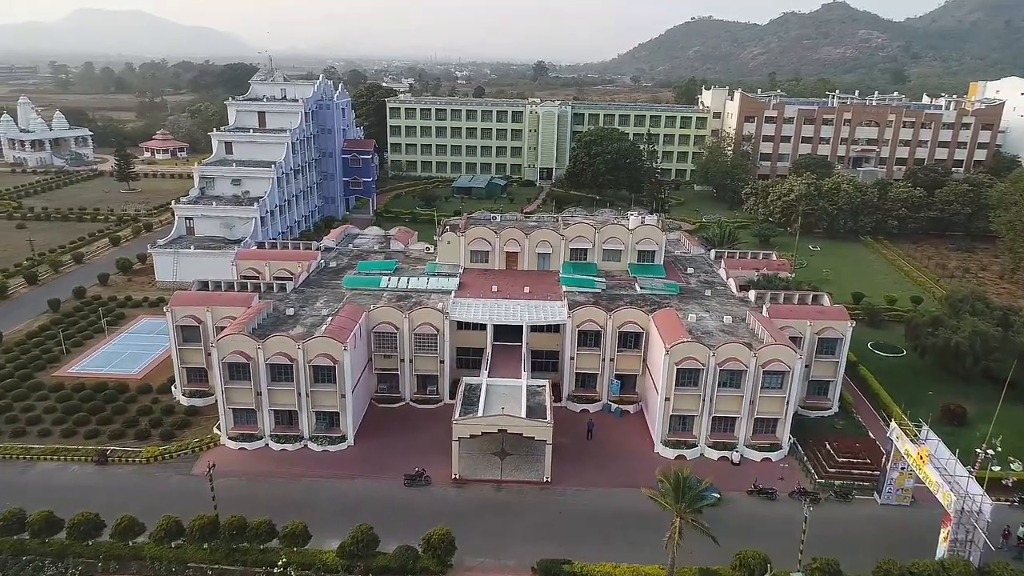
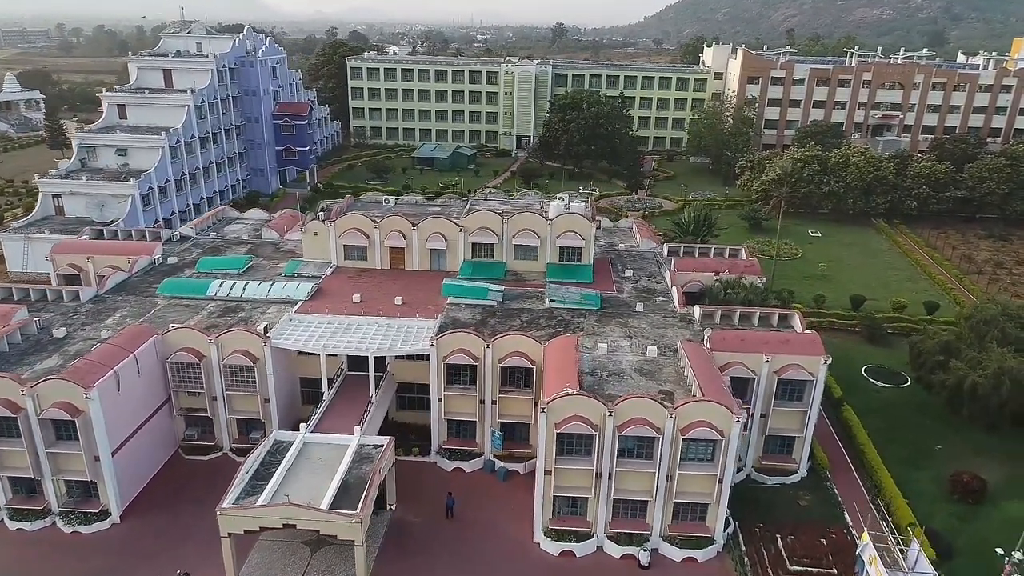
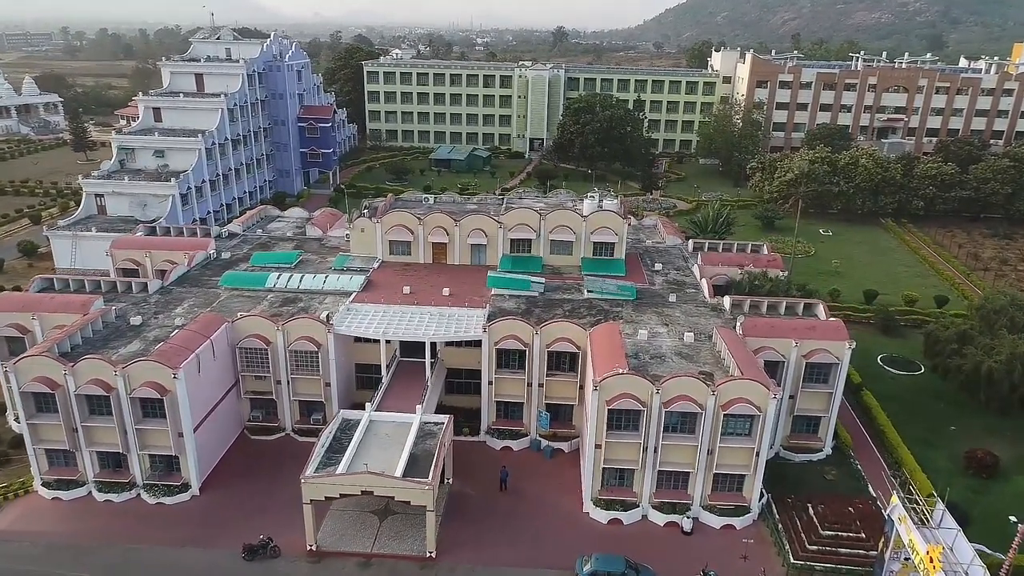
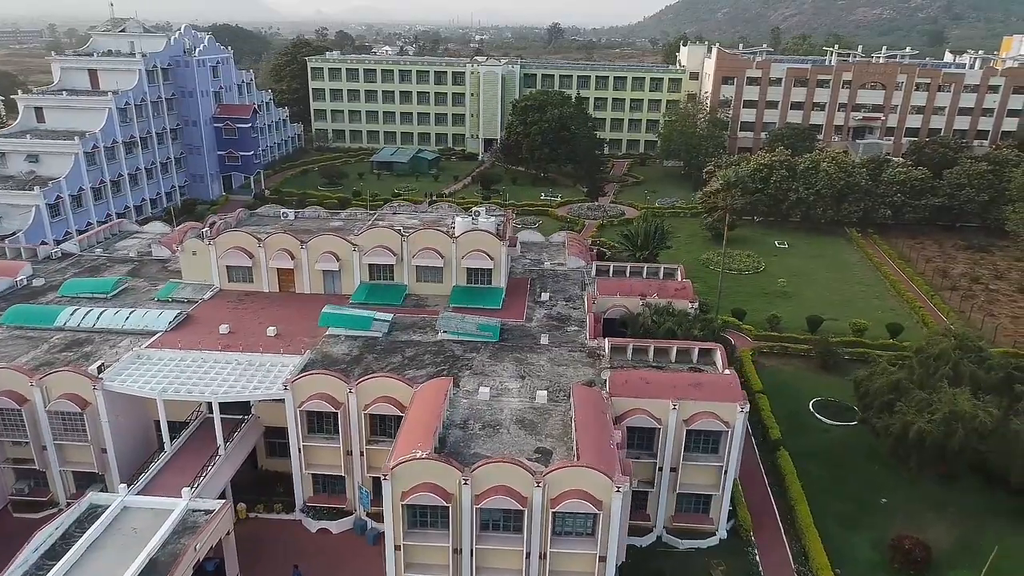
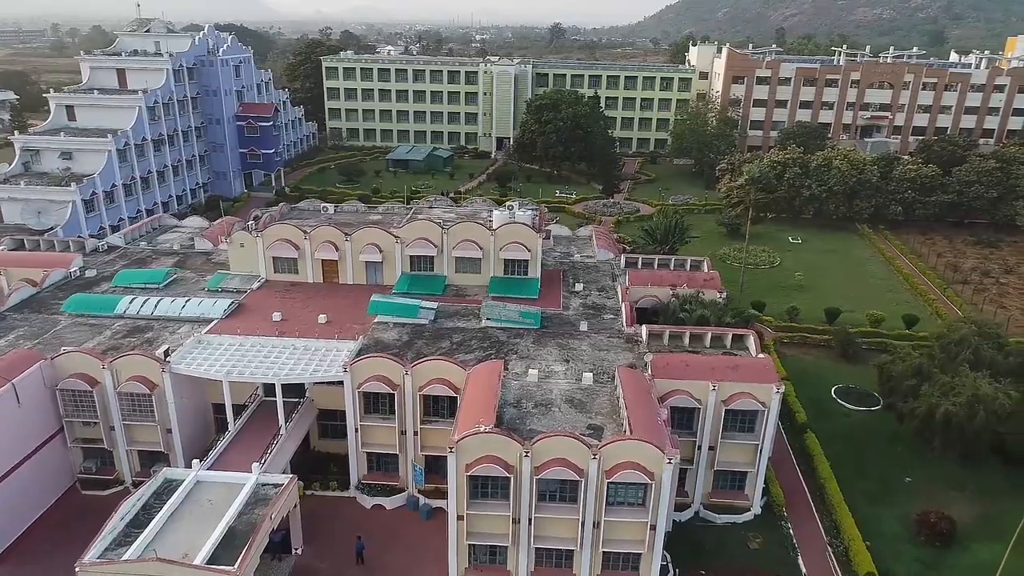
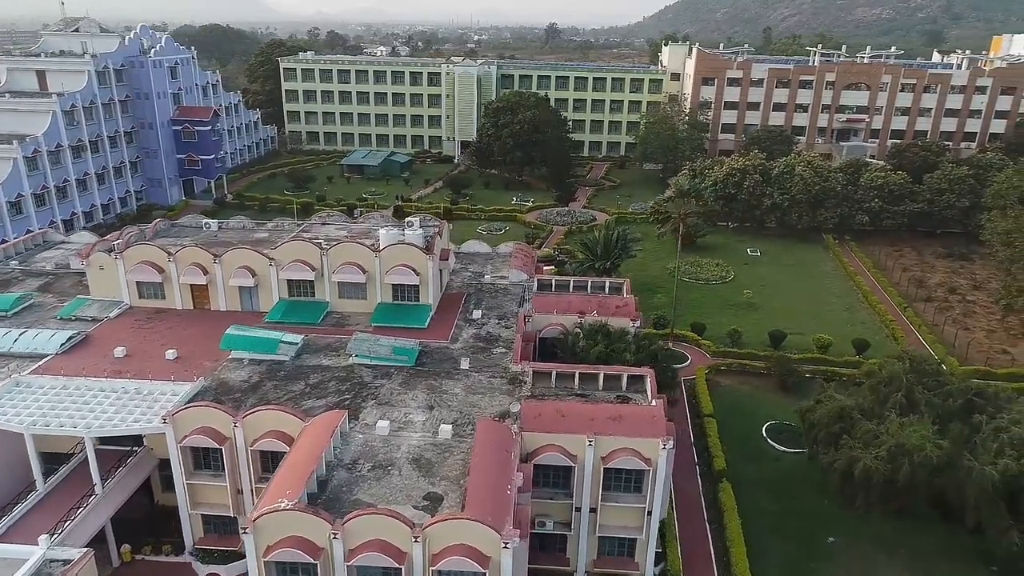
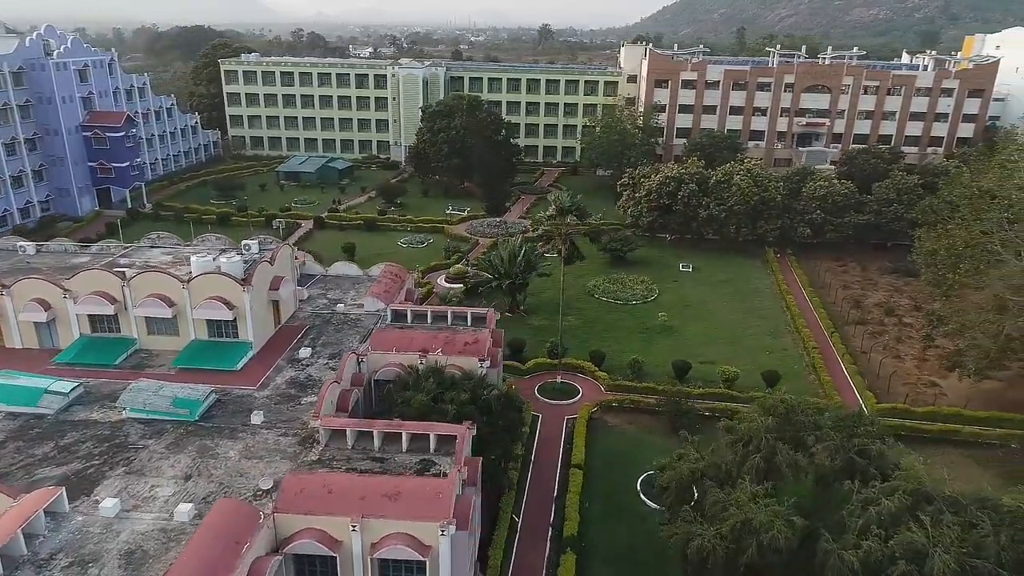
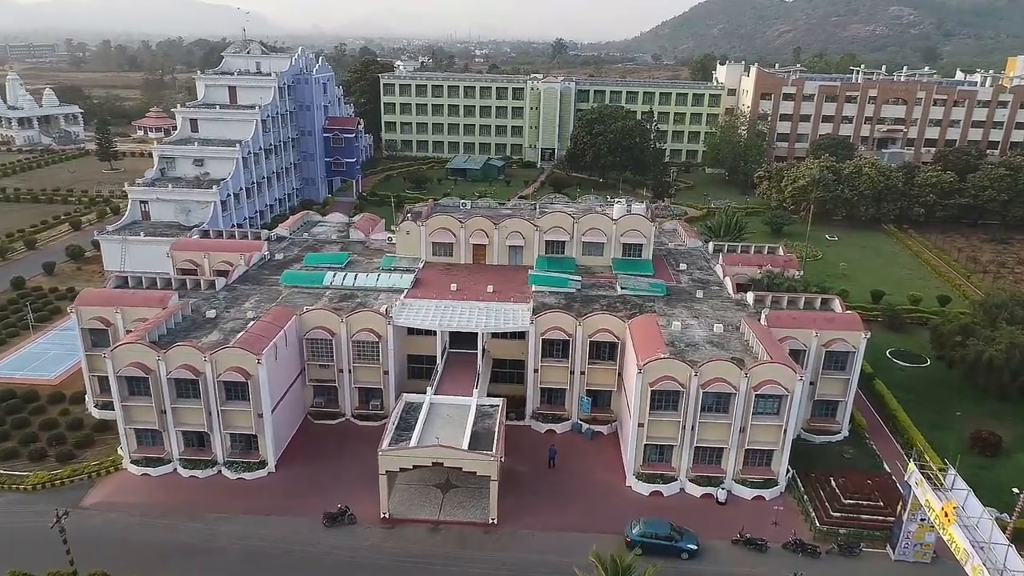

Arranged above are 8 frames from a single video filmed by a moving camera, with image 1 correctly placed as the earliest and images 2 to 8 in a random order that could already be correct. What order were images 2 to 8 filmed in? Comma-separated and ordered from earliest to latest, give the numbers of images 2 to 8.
8, 3, 2, 5, 4, 6, 7
